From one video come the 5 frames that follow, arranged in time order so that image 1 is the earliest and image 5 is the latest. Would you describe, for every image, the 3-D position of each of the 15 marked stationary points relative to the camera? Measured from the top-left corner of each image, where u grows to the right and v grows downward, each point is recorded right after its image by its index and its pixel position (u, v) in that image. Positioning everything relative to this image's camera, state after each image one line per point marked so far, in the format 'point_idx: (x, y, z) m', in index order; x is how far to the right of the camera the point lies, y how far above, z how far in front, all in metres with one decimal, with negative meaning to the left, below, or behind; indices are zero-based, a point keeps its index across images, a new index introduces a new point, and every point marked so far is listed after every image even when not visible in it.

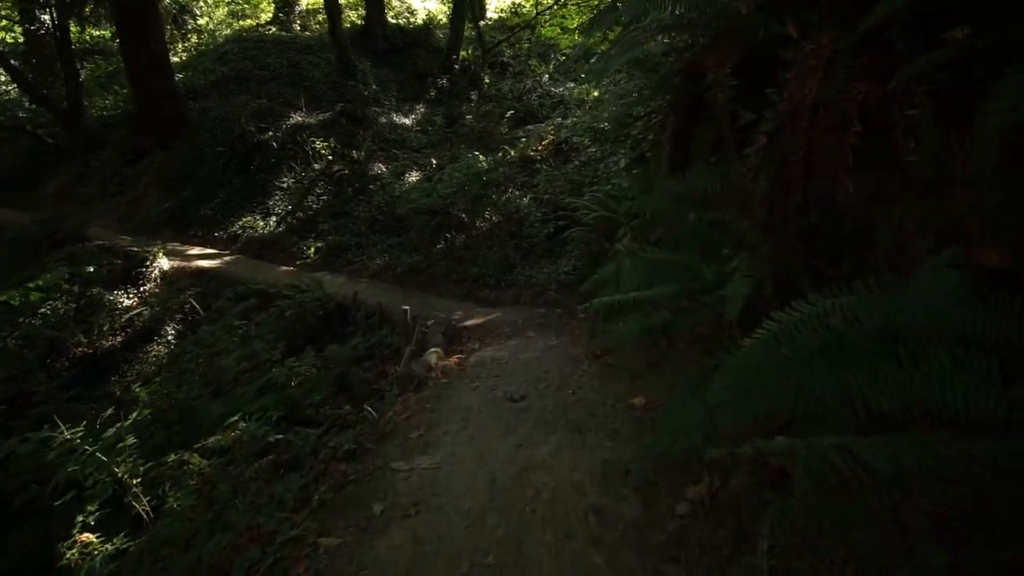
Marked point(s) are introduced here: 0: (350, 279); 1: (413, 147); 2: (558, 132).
0: (-3.9, +0.2, +13.8) m
1: (-3.4, +4.8, +19.4) m
2: (+1.5, +4.9, +18.1) m
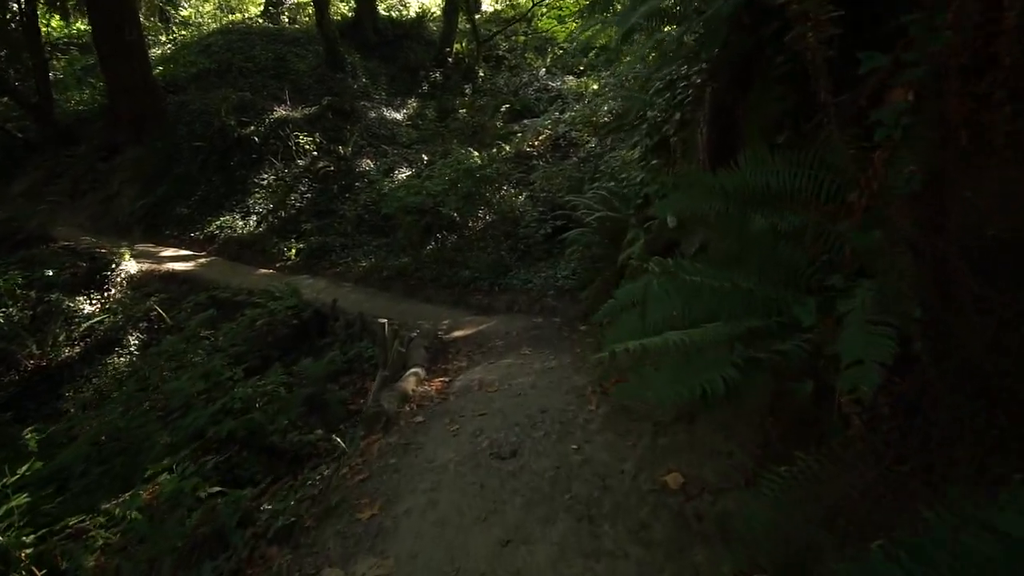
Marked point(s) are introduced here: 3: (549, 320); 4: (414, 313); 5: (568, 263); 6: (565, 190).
0: (-4.0, +0.1, +12.8) m
1: (-3.5, +4.7, +18.5) m
2: (+1.3, +4.9, +17.2) m
3: (+0.6, -0.5, +8.7) m
4: (-1.8, -0.5, +10.6) m
5: (+1.0, +0.4, +10.2) m
6: (+1.2, +2.2, +12.8) m
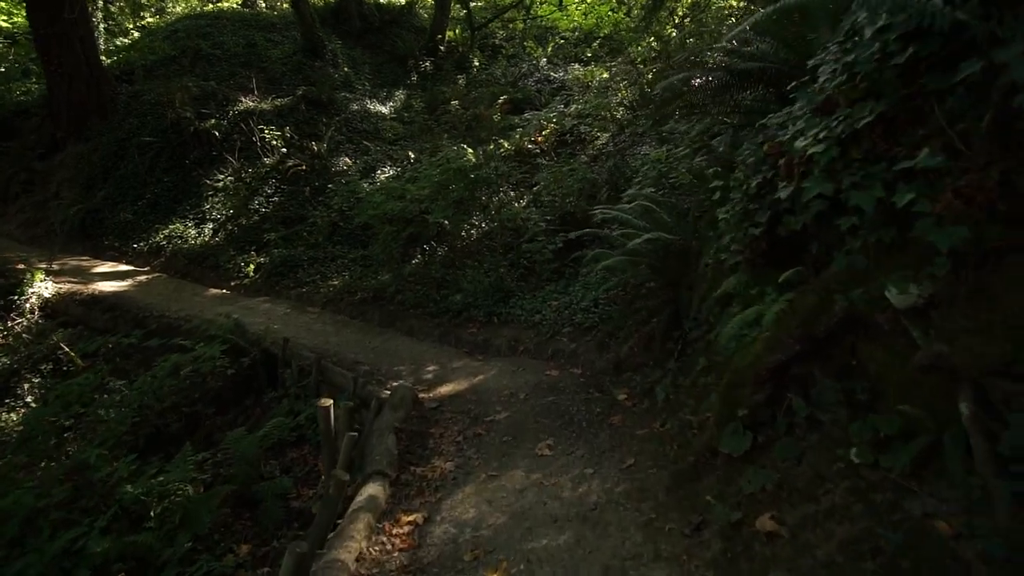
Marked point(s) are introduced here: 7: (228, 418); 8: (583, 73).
0: (-4.0, -0.3, +10.6) m
1: (-3.6, +4.3, +16.2) m
2: (+1.3, +4.4, +15.0) m
3: (+0.6, -1.0, +6.5) m
4: (-1.8, -0.9, +8.4) m
5: (+1.1, 0.0, +8.0) m
6: (+1.2, +1.7, +10.5) m
7: (-3.7, -1.7, +7.3) m
8: (+2.3, +6.8, +18.1) m
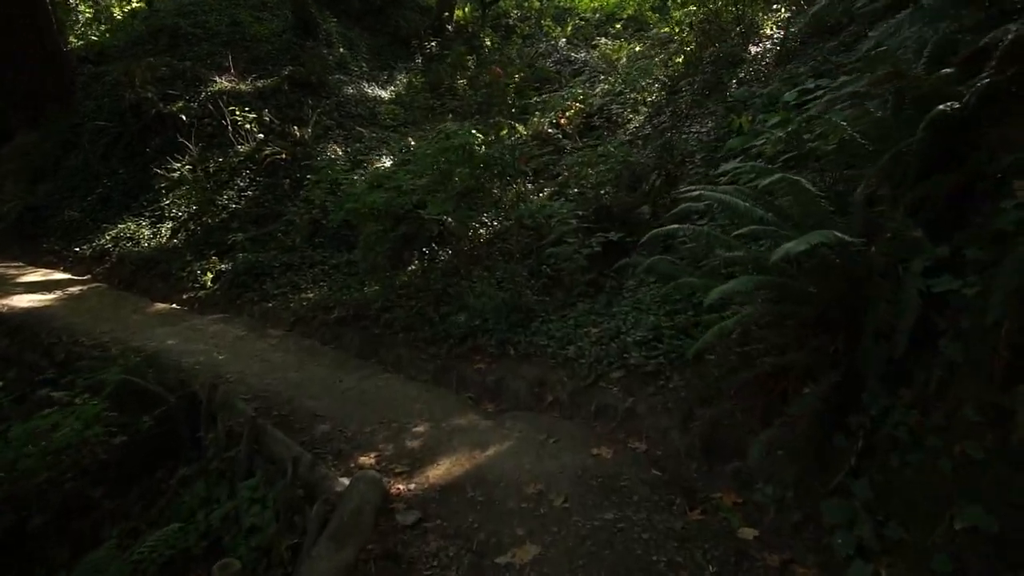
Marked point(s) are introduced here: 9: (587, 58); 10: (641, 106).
0: (-3.7, -0.6, +8.3) m
1: (-3.2, +4.0, +13.9) m
2: (+1.7, +4.2, +12.6) m
3: (+0.8, -1.2, +4.1) m
4: (-1.5, -1.2, +6.0) m
5: (+1.3, -0.3, +5.6) m
6: (+1.5, +1.5, +8.1) m
7: (-3.5, -1.9, +5.0) m
8: (+2.7, +6.6, +15.7) m
9: (+2.1, +6.6, +16.1) m
10: (+2.7, +3.7, +11.6) m
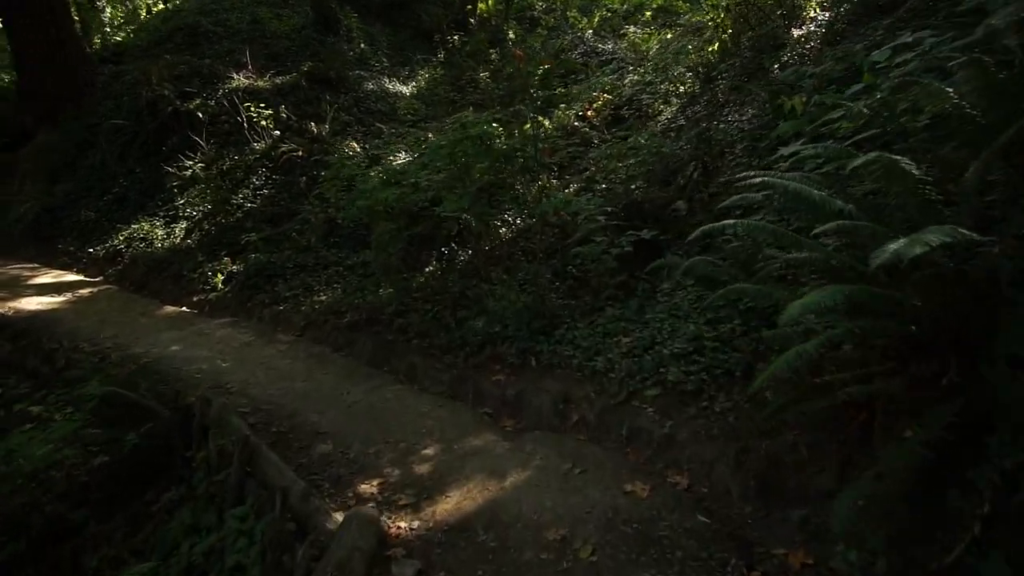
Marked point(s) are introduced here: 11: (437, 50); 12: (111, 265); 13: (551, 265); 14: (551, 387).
0: (-3.4, -0.6, +7.9) m
1: (-2.6, +4.0, +13.5) m
2: (+2.2, +4.1, +11.9) m
3: (+0.9, -1.3, +3.5) m
4: (-1.3, -1.2, +5.5) m
5: (+1.5, -0.3, +5.0) m
6: (+1.8, +1.5, +7.5) m
7: (-3.3, -1.9, +4.6) m
8: (+3.4, +6.6, +14.9) m
9: (+2.8, +6.6, +15.3) m
10: (+3.1, +3.7, +10.9) m
11: (-2.4, +7.8, +18.3) m
12: (-7.3, +0.4, +10.3) m
13: (+0.5, +0.2, +6.7) m
14: (+0.4, -0.9, +5.2) m
